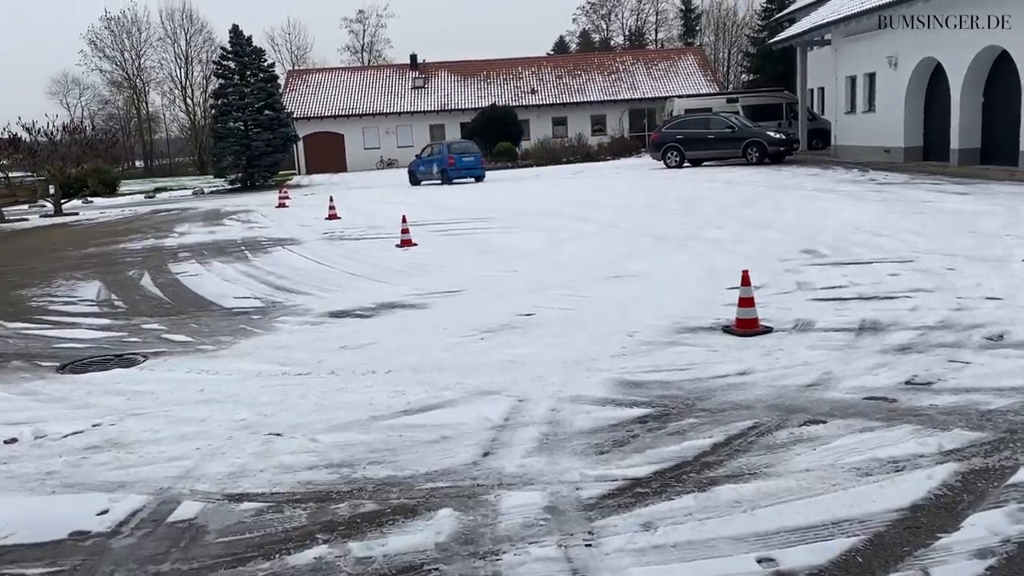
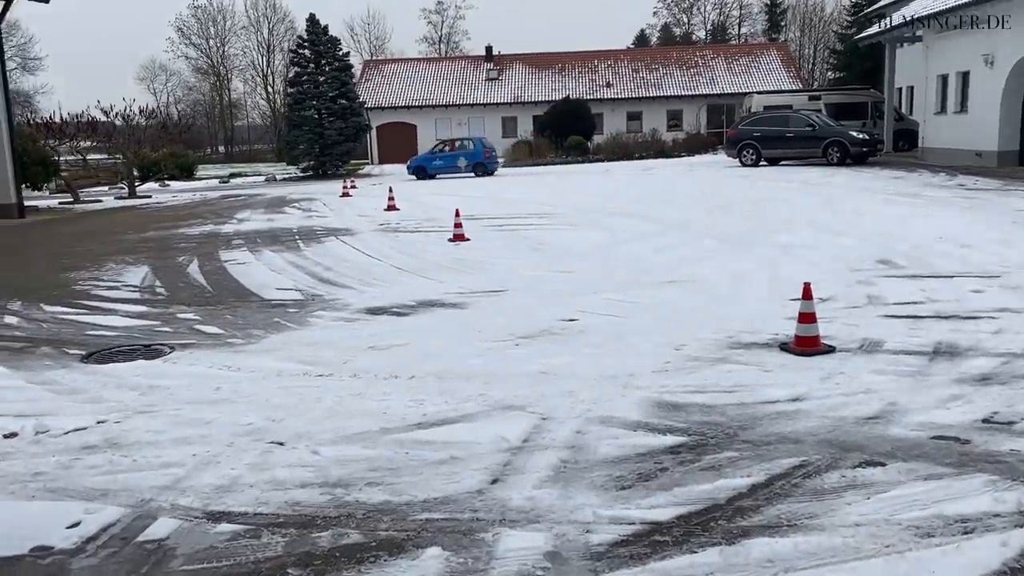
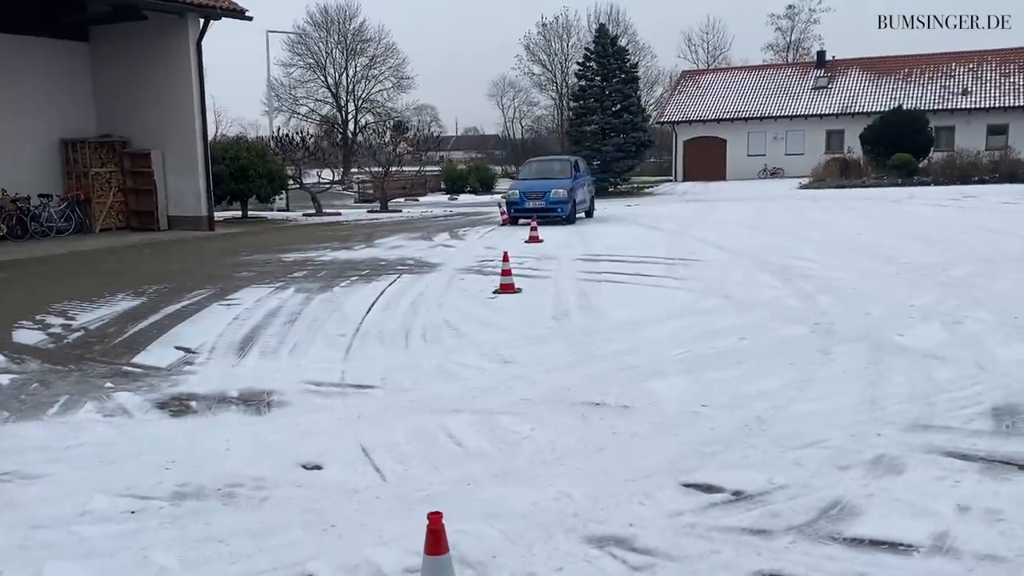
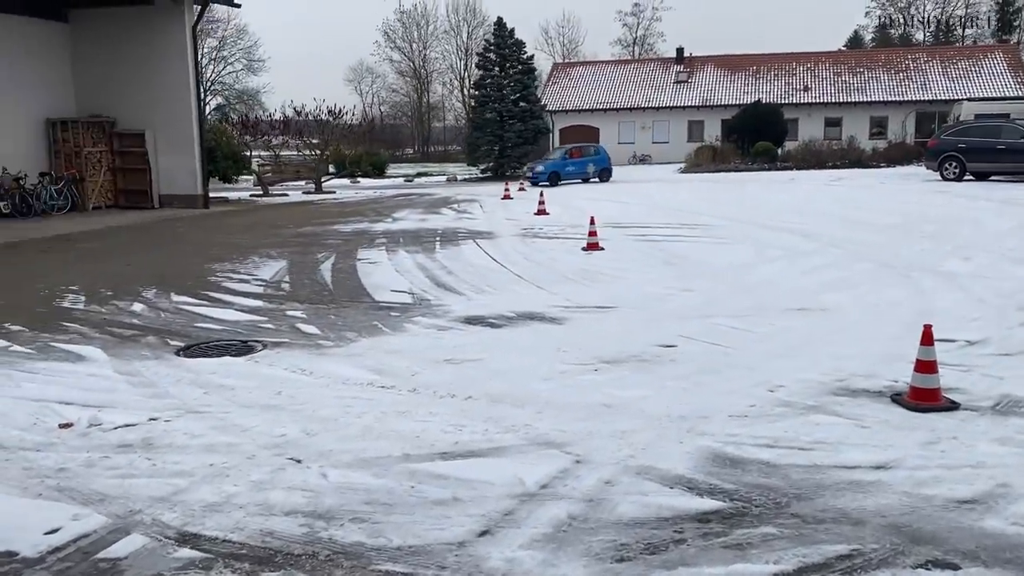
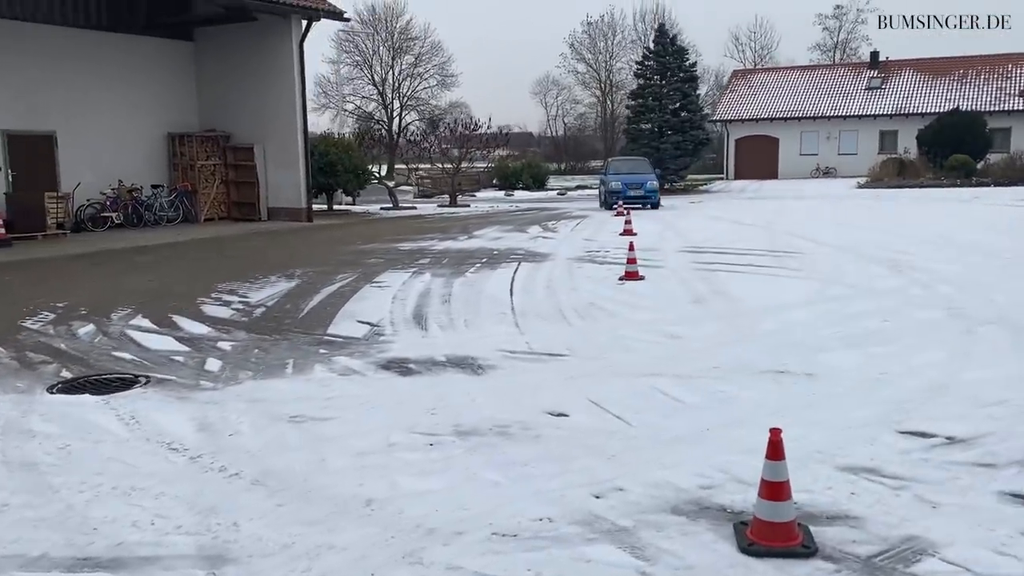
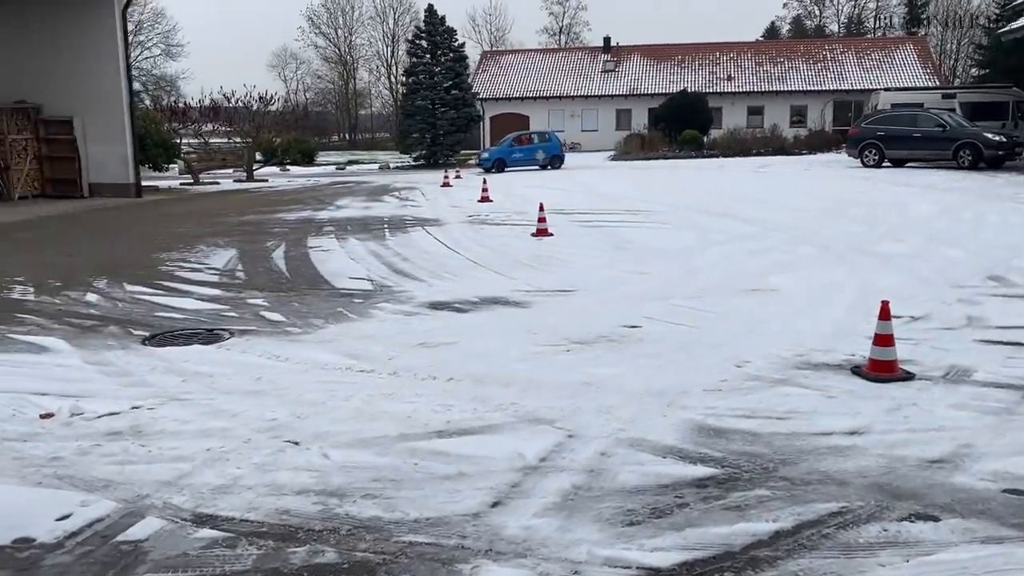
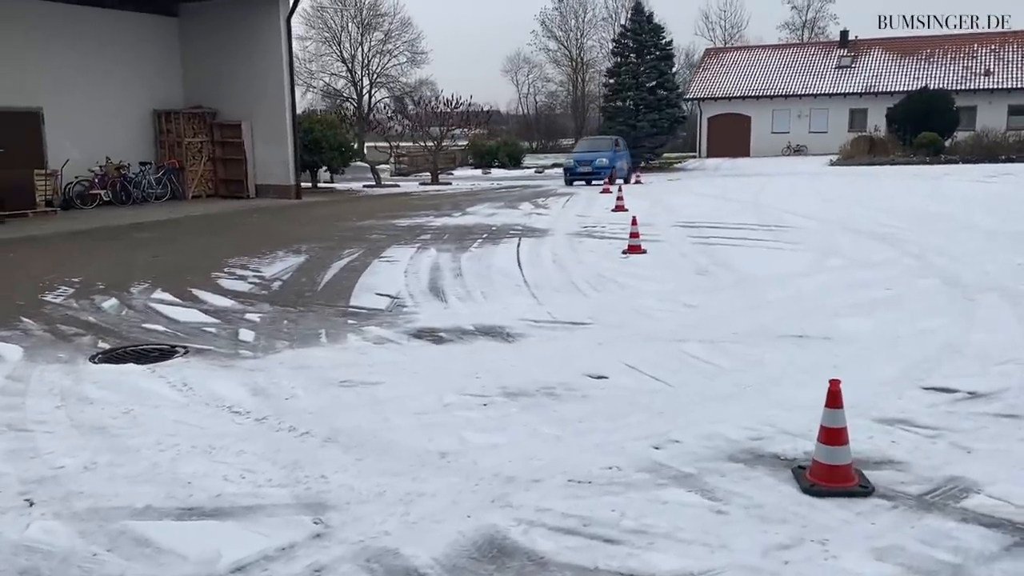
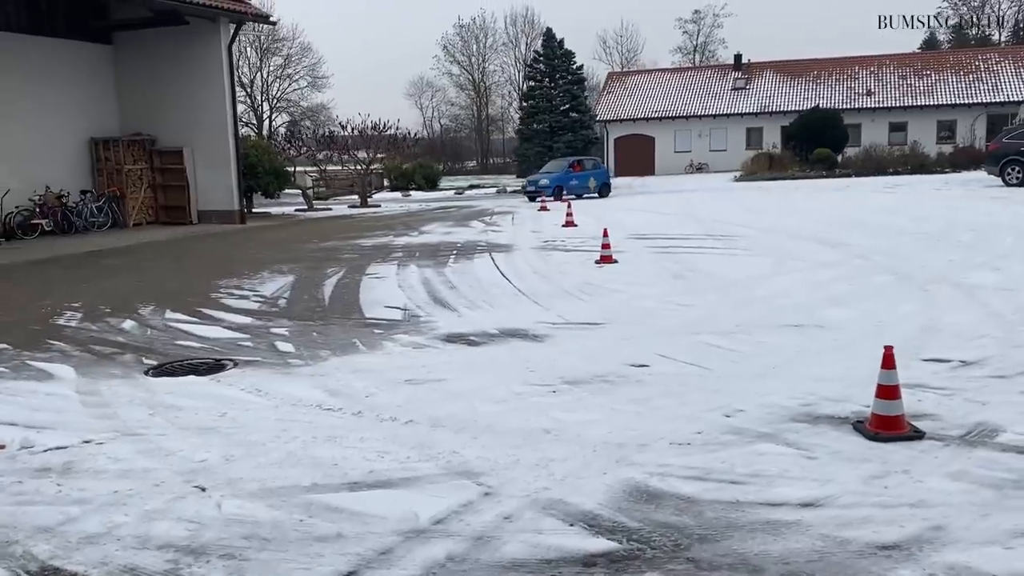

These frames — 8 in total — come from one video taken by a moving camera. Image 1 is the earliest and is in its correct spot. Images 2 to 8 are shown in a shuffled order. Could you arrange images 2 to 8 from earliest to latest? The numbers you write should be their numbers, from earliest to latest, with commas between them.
2, 6, 4, 8, 7, 5, 3
